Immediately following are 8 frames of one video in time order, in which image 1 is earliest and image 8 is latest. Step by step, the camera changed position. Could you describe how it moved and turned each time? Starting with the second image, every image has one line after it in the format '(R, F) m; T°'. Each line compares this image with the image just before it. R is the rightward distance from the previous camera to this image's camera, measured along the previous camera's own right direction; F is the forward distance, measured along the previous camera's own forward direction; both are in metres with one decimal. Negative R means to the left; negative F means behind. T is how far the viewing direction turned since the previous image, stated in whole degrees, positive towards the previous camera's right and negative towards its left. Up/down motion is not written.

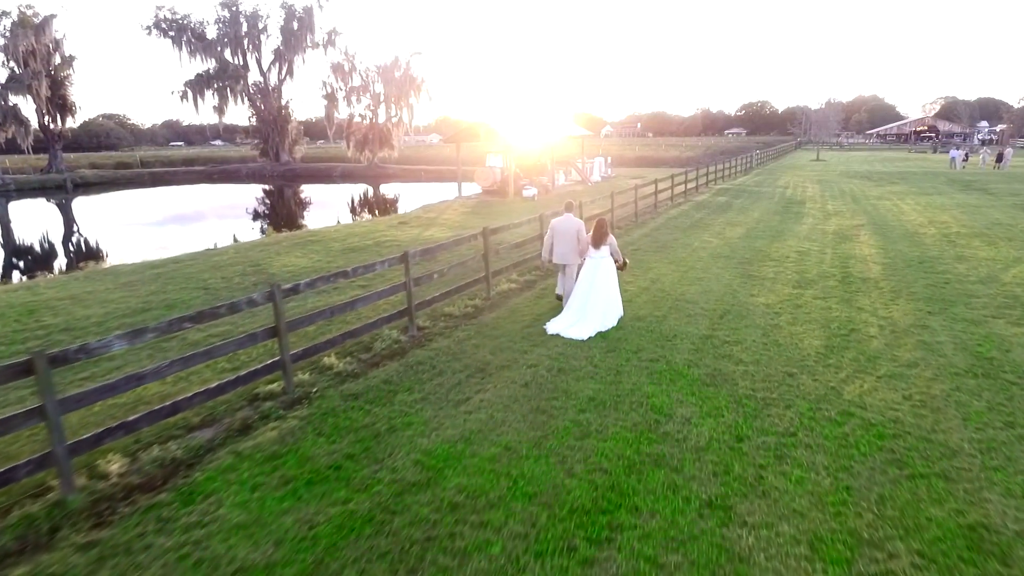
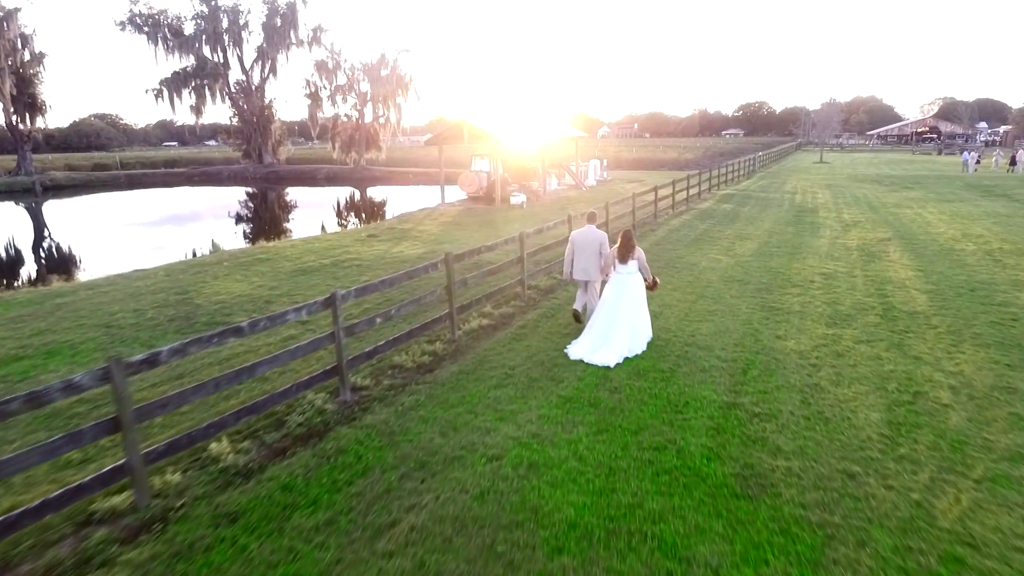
(+0.3, +1.7) m; 0°
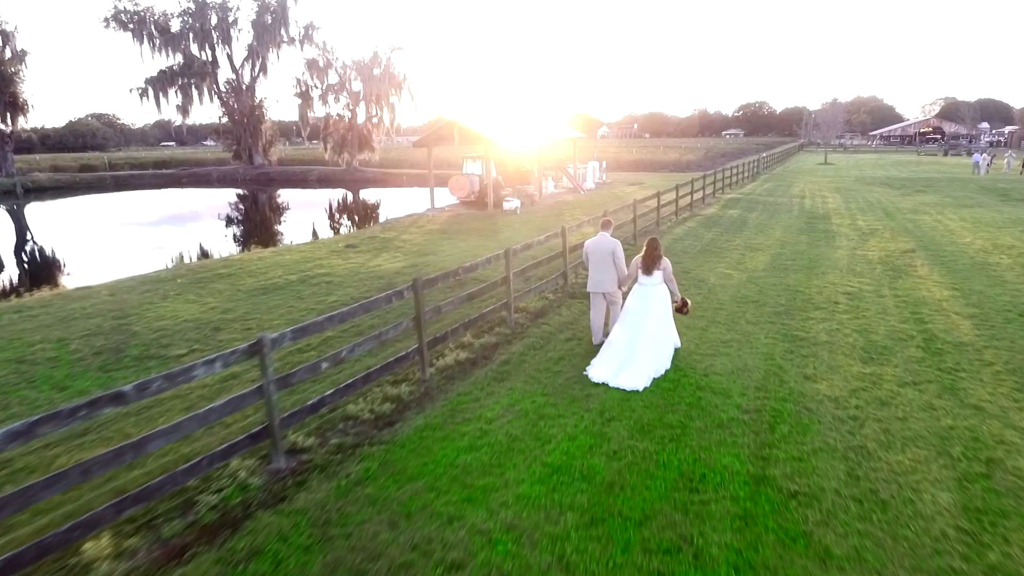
(+0.2, +1.1) m; 0°
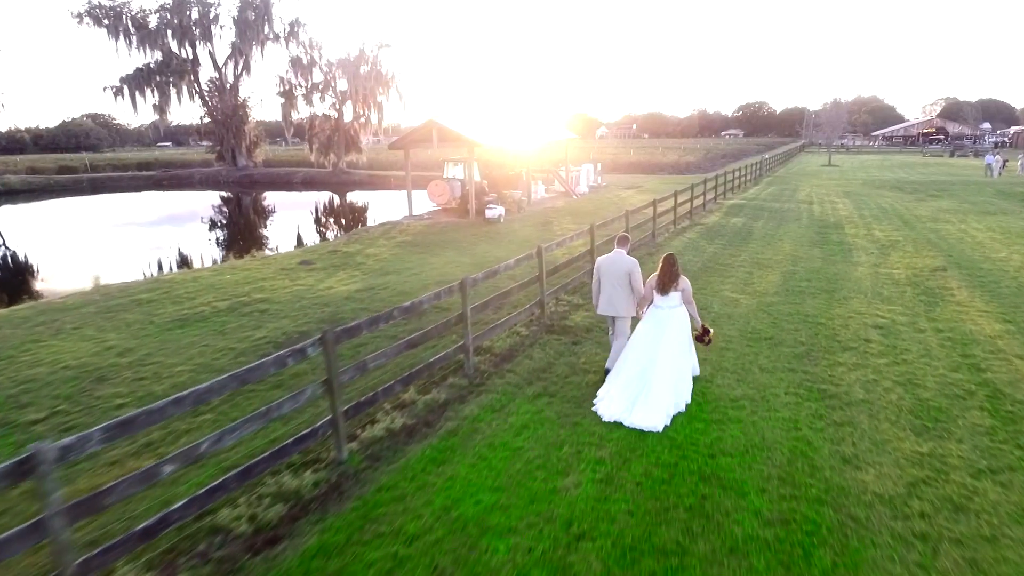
(+0.5, +1.5) m; 0°
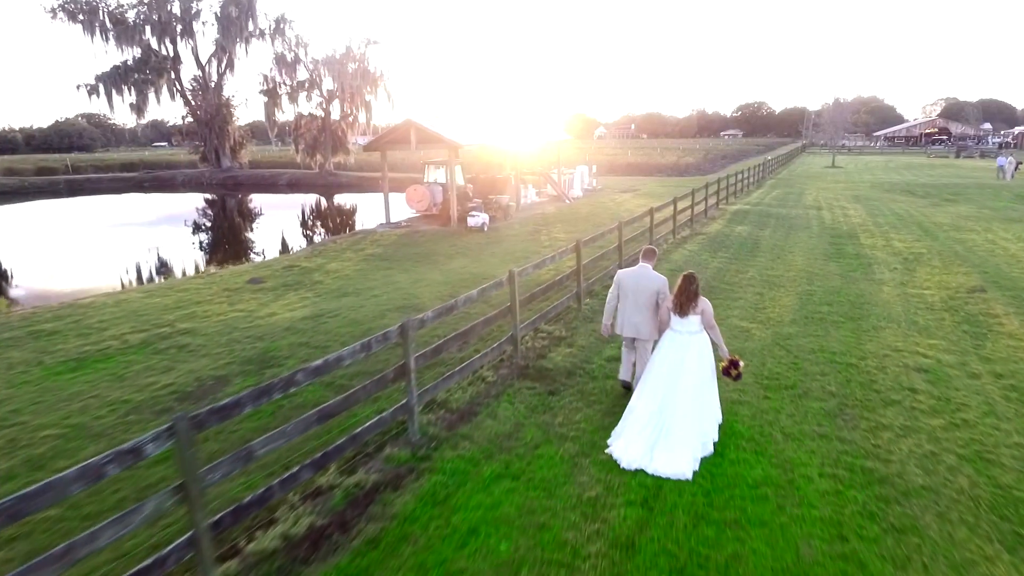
(+0.4, +1.4) m; 0°
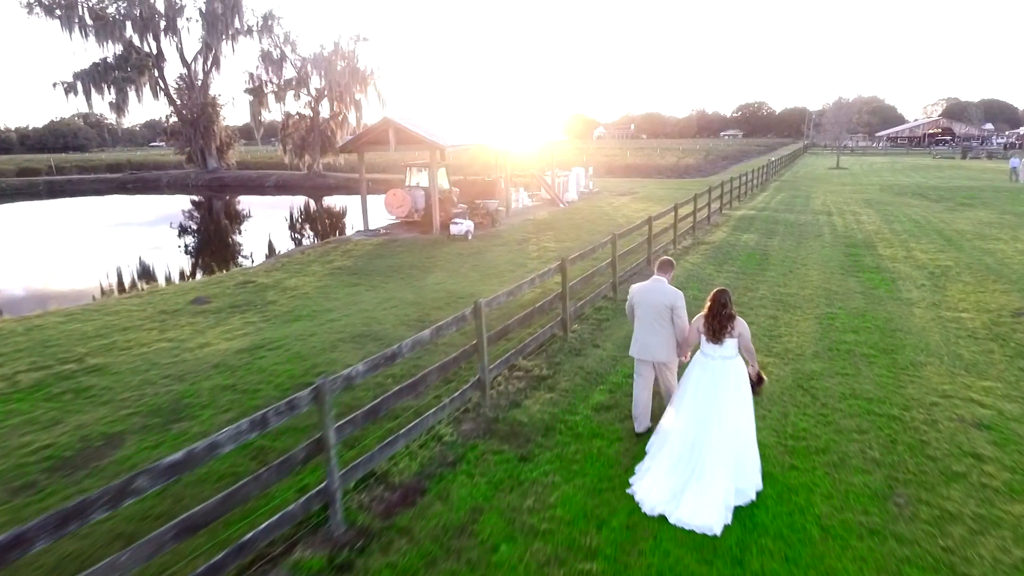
(+0.3, +1.2) m; 0°
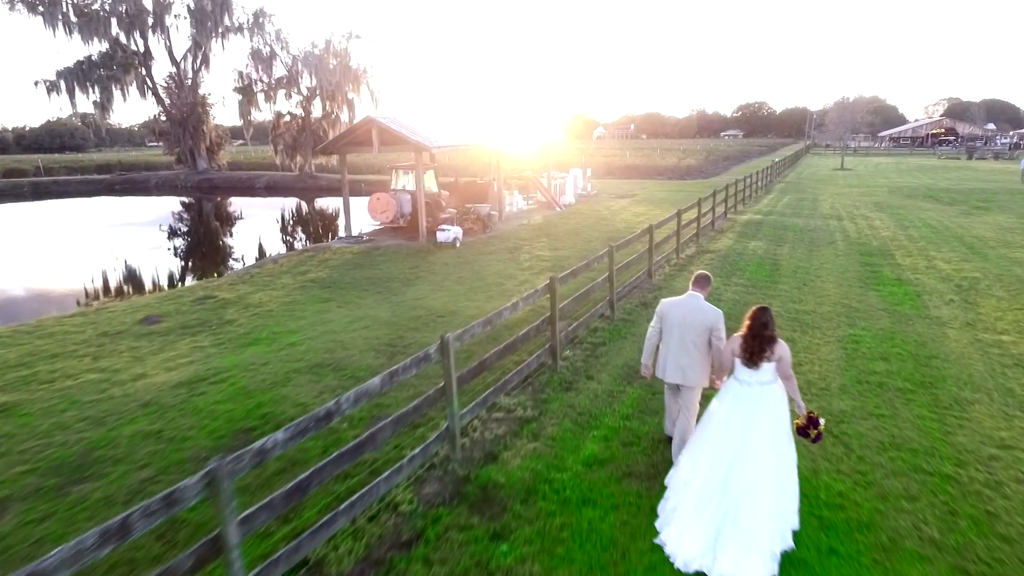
(+0.2, +0.9) m; 0°
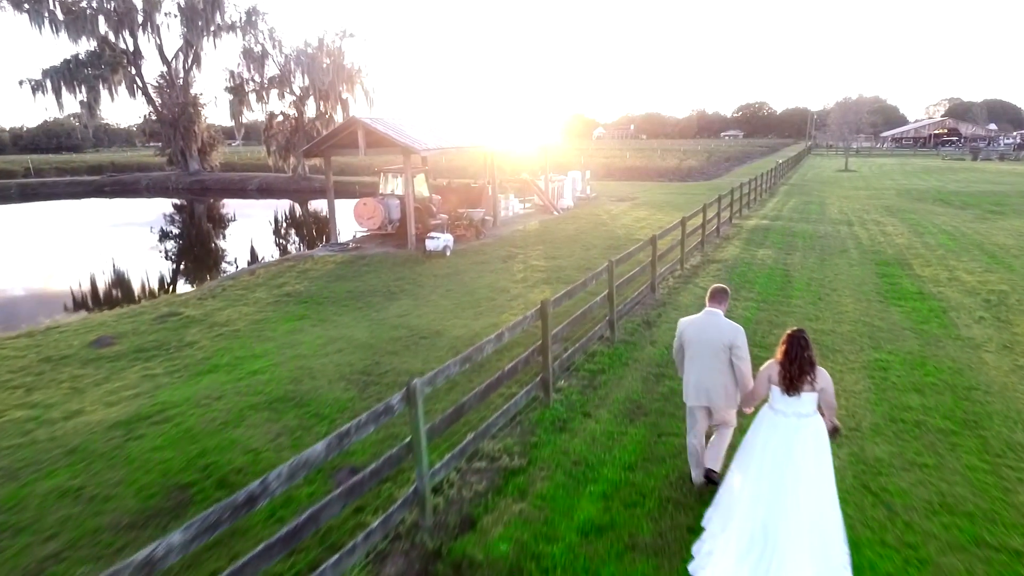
(+0.1, +0.8) m; 0°
